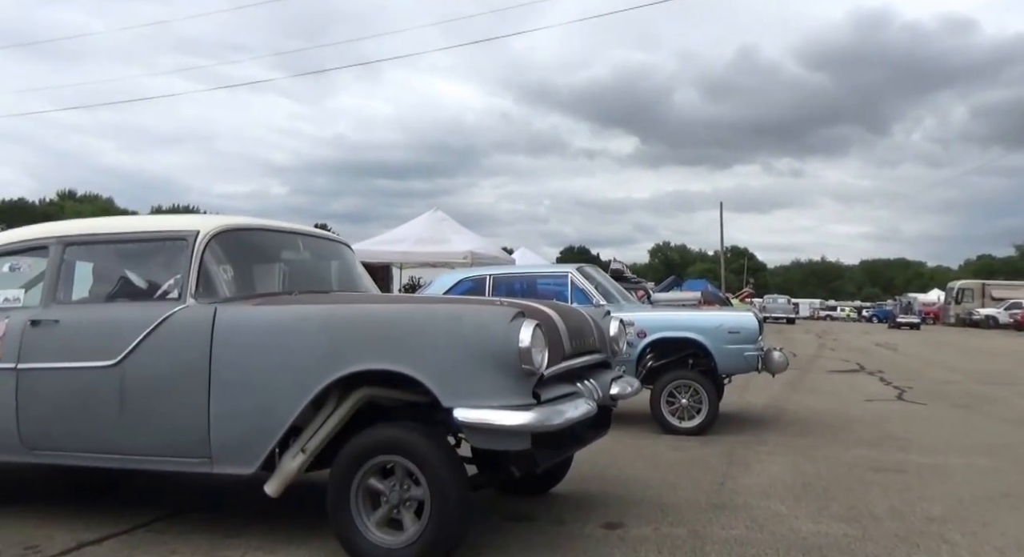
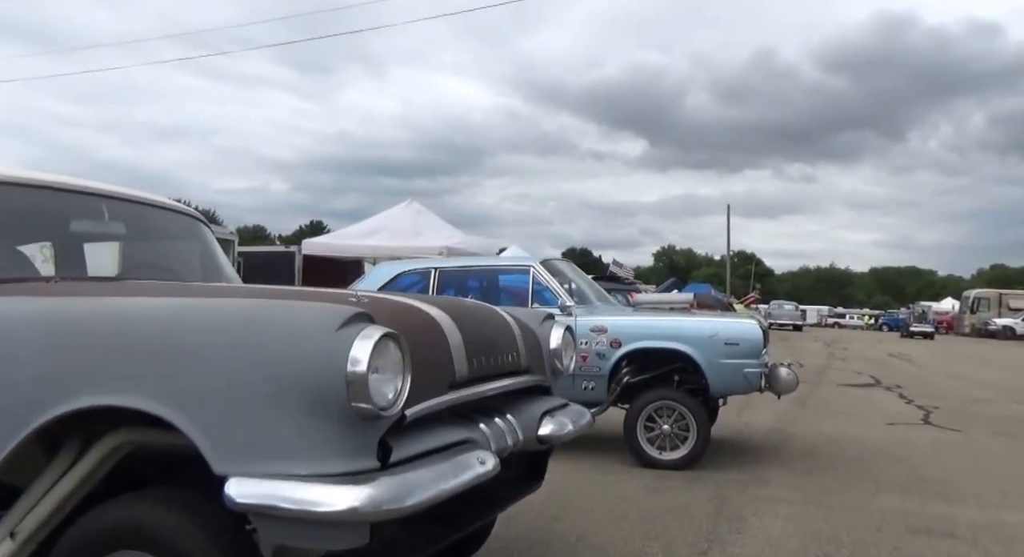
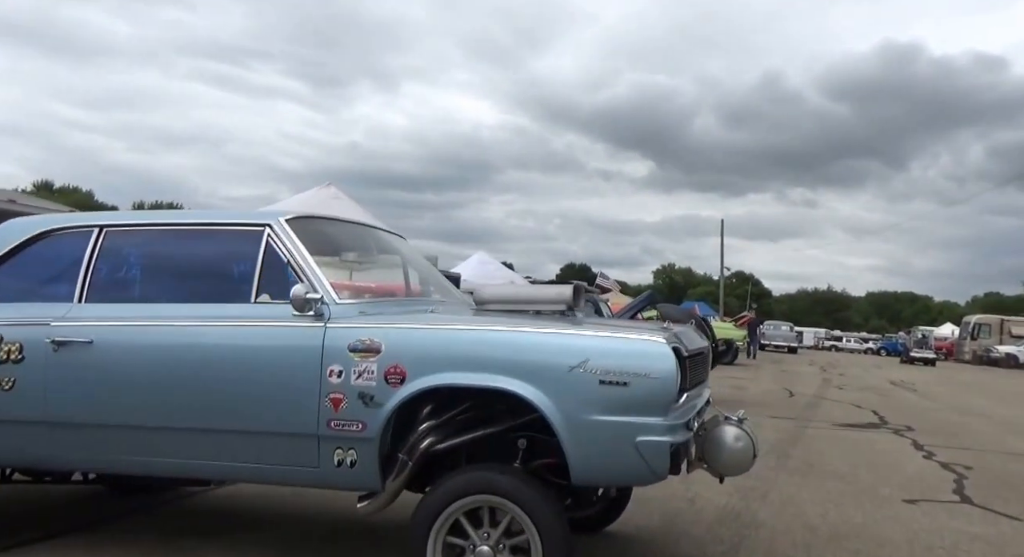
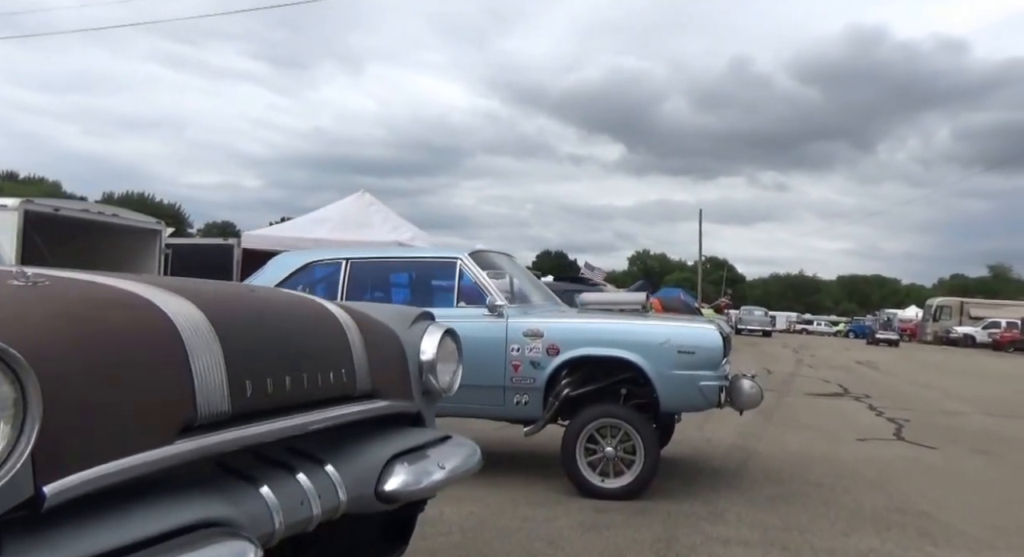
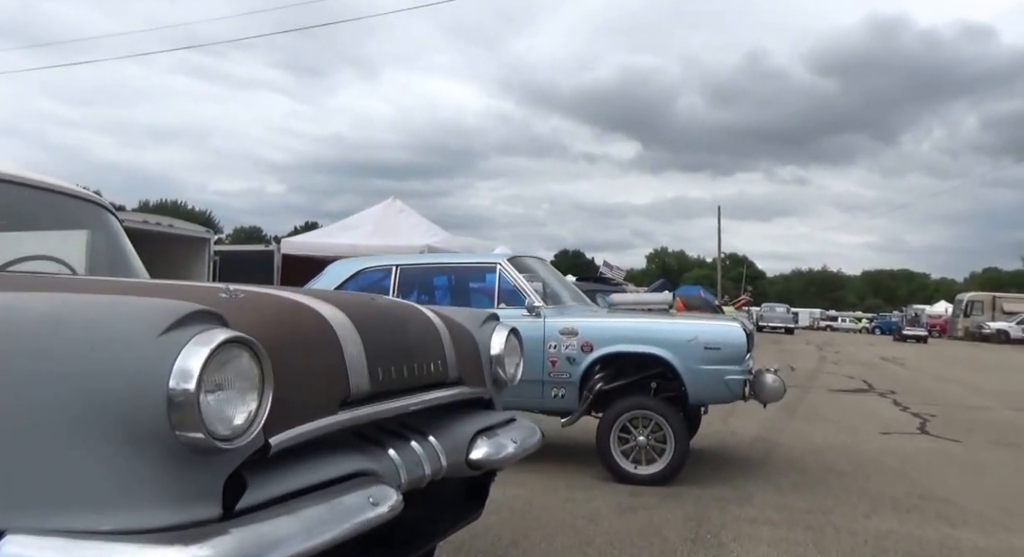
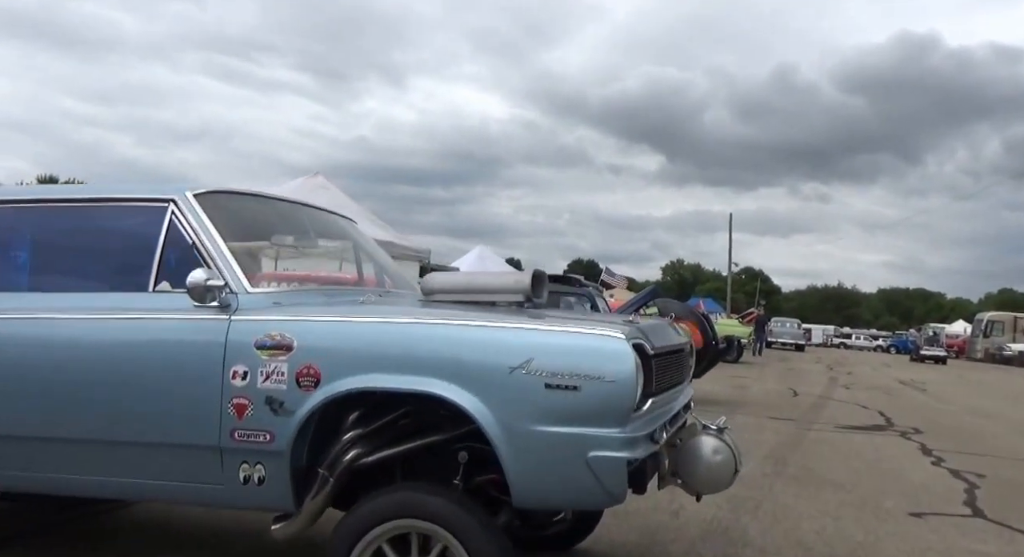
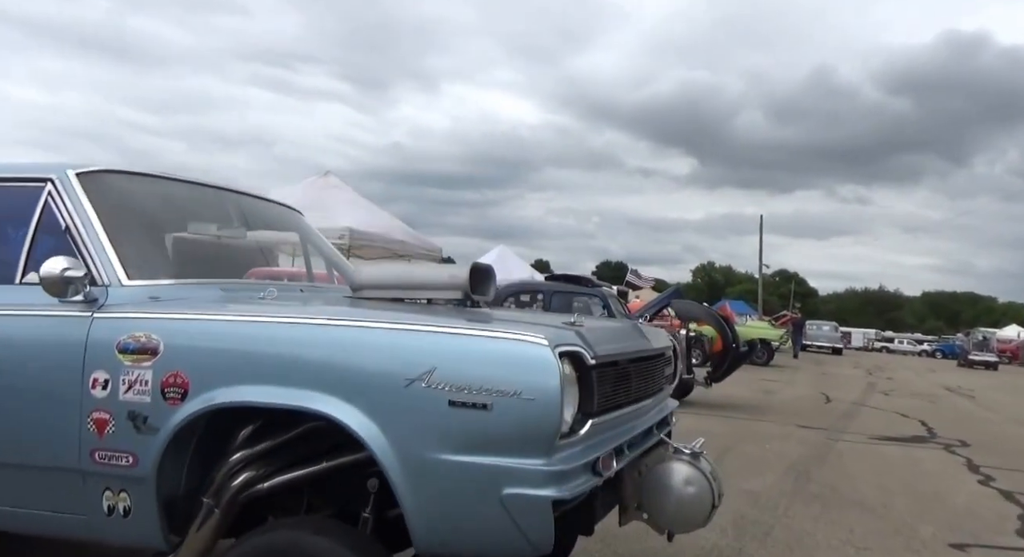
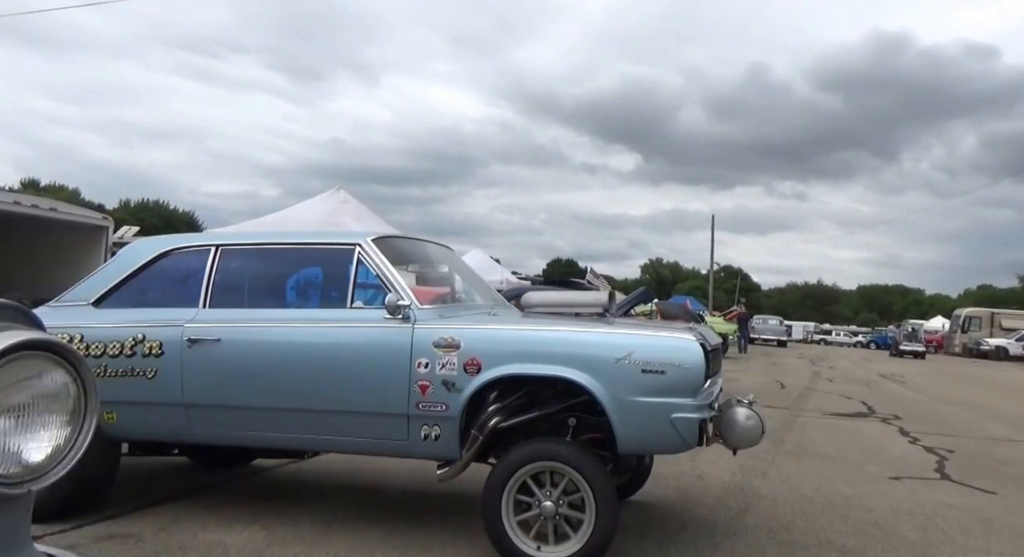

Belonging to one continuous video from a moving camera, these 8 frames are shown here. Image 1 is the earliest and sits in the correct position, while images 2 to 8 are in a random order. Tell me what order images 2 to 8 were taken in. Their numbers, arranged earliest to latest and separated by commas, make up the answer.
2, 5, 4, 8, 3, 6, 7
